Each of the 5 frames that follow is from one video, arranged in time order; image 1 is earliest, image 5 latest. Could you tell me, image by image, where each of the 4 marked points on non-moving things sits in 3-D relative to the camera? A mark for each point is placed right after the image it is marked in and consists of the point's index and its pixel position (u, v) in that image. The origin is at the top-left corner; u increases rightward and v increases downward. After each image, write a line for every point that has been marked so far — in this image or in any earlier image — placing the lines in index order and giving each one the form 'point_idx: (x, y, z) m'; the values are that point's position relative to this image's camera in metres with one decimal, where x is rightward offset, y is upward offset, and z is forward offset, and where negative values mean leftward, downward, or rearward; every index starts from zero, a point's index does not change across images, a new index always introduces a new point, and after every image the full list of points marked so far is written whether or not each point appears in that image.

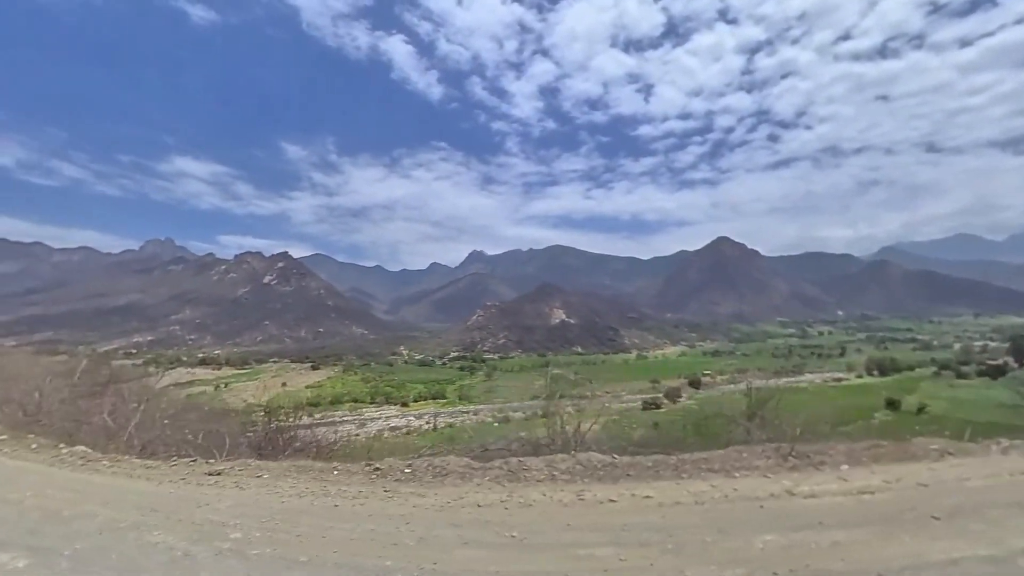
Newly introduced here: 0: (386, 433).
0: (-4.5, -5.3, +18.7) m
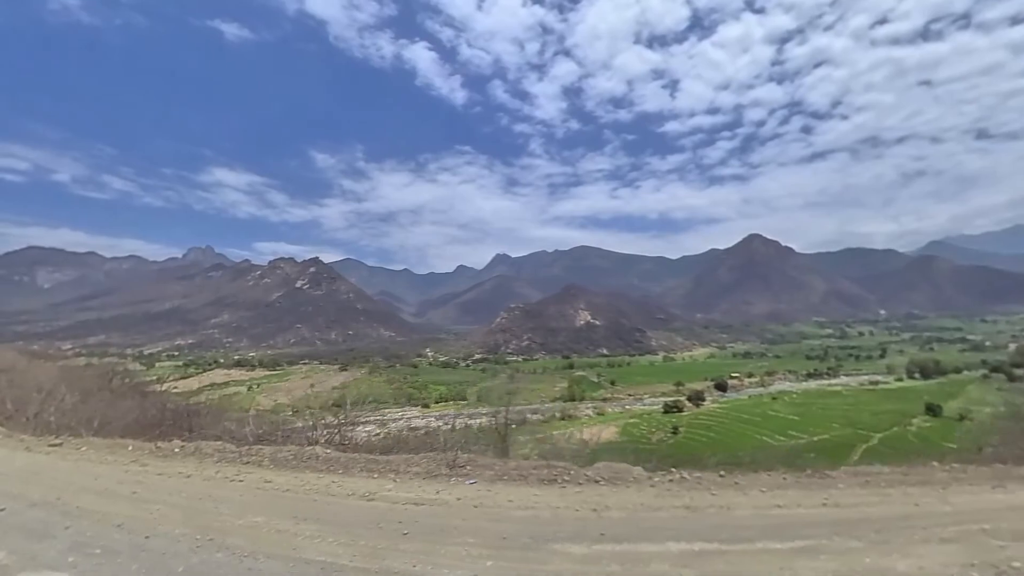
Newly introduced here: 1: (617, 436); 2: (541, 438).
0: (-4.0, -5.4, +19.1) m
1: (+4.0, -5.5, +18.9) m
2: (+1.1, -5.6, +18.8) m
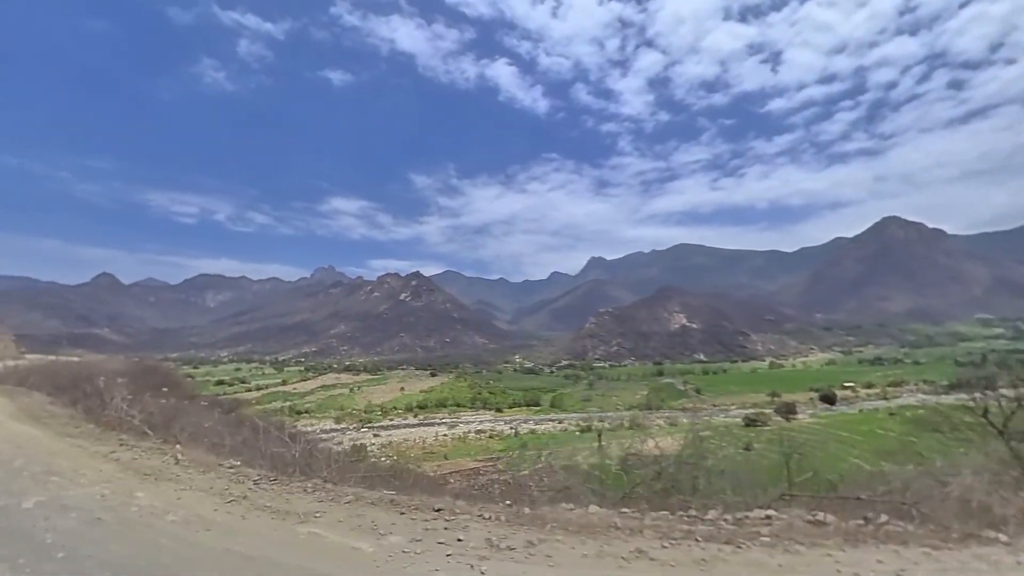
0: (-1.7, -5.8, +19.9) m
1: (+5.8, -5.5, +17.4) m
2: (+3.1, -5.7, +18.2) m
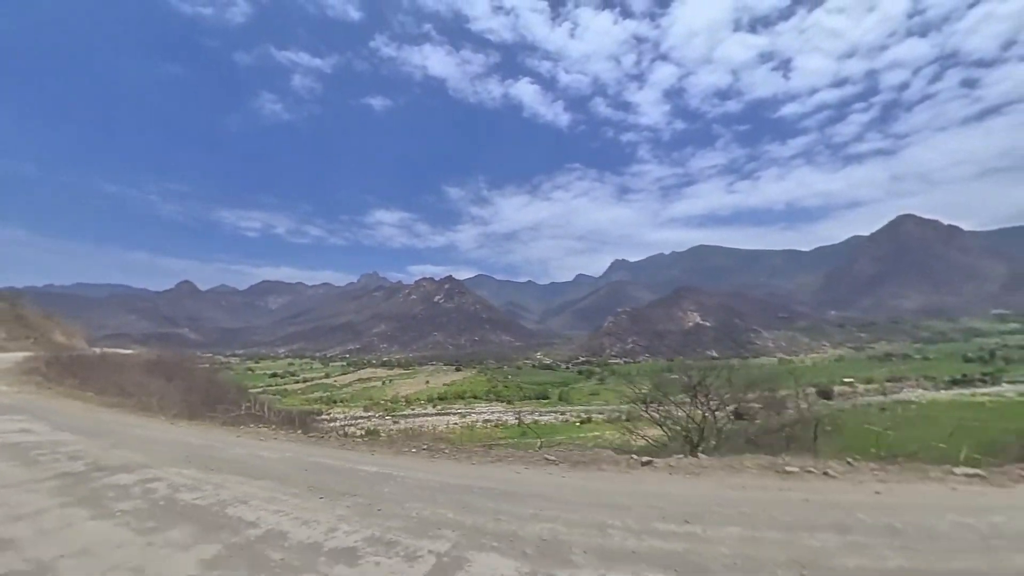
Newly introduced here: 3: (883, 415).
0: (-1.2, -5.9, +22.5) m
1: (+6.0, -5.5, +19.2) m
2: (+3.3, -5.8, +20.2) m
3: (+13.3, -4.4, +18.5) m
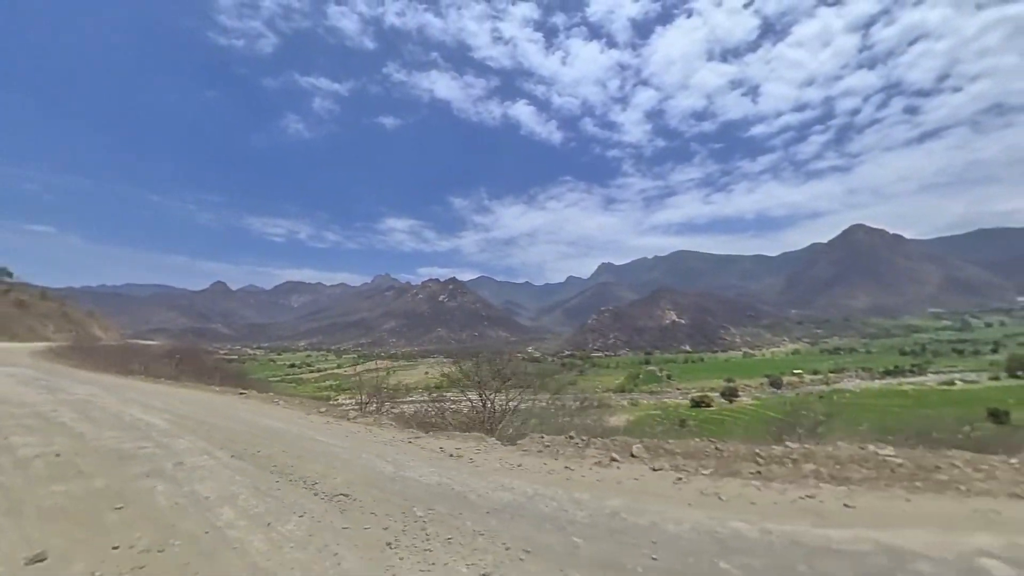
0: (-1.5, -6.0, +26.3) m
1: (+5.6, -5.7, +23.0) m
2: (+3.0, -5.9, +24.0) m
3: (+13.0, -4.6, +22.2) m
